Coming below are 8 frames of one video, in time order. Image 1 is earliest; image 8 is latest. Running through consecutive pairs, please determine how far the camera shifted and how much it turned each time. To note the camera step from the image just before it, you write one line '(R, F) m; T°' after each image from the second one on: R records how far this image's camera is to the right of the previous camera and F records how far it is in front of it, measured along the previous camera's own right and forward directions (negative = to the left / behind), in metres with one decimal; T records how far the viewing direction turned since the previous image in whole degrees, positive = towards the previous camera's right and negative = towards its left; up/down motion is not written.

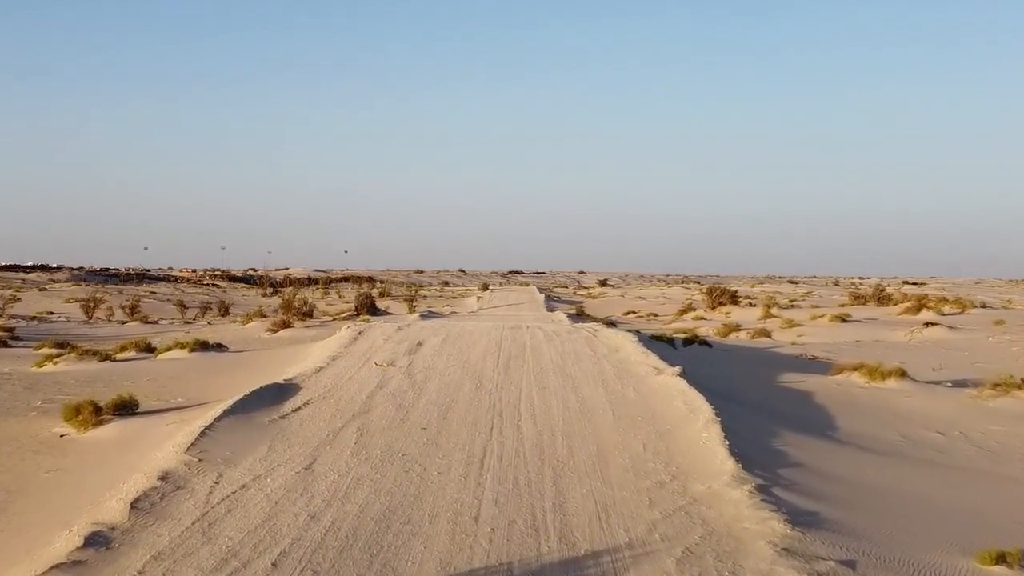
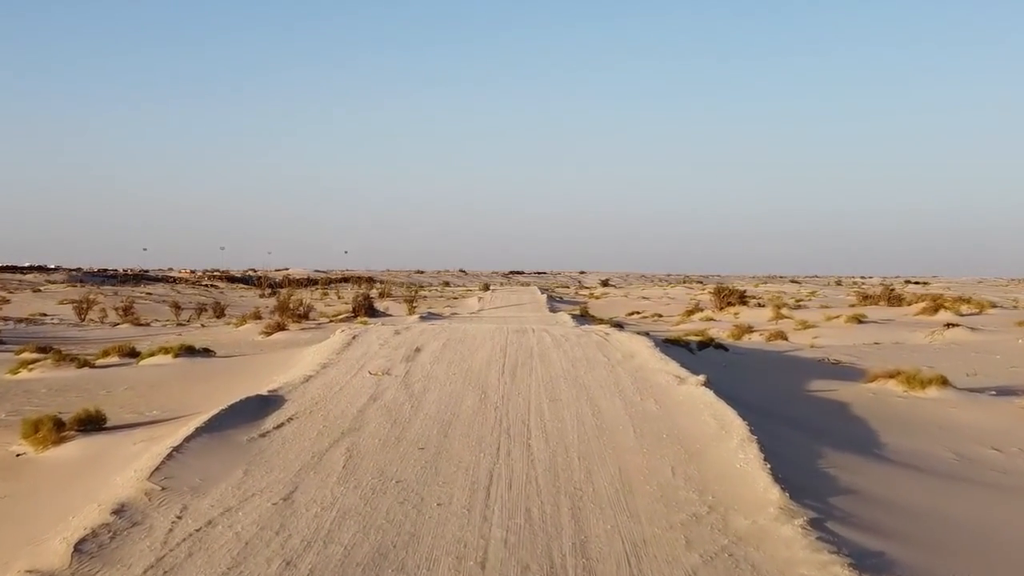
(-0.1, +1.4) m; 0°
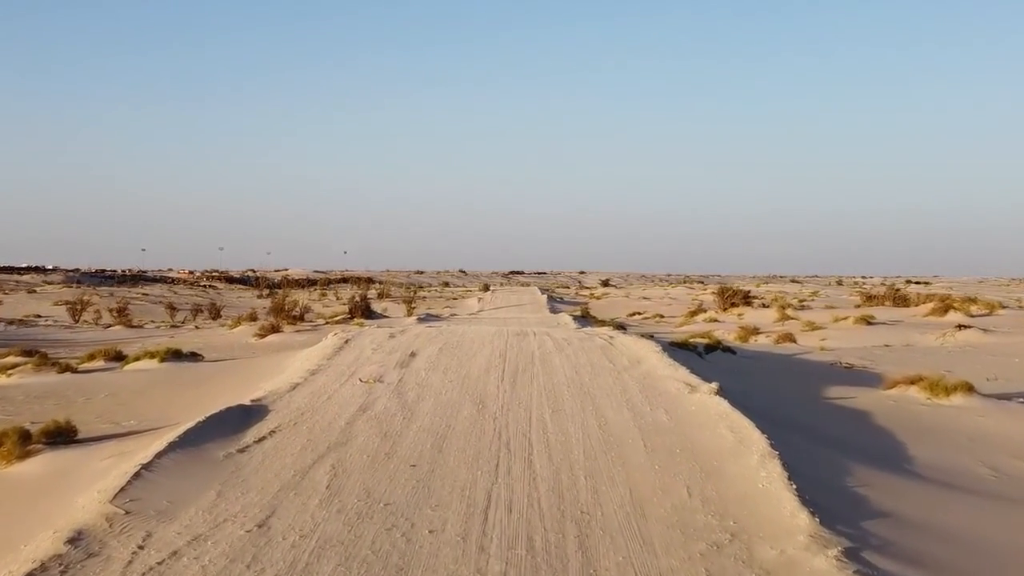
(0.0, +0.9) m; 0°
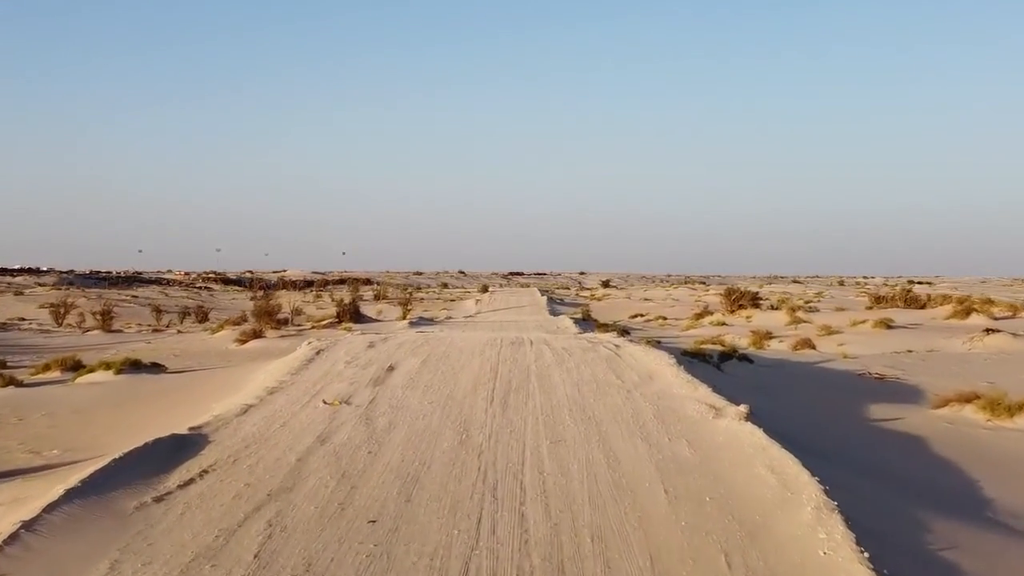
(+0.1, +2.1) m; 0°
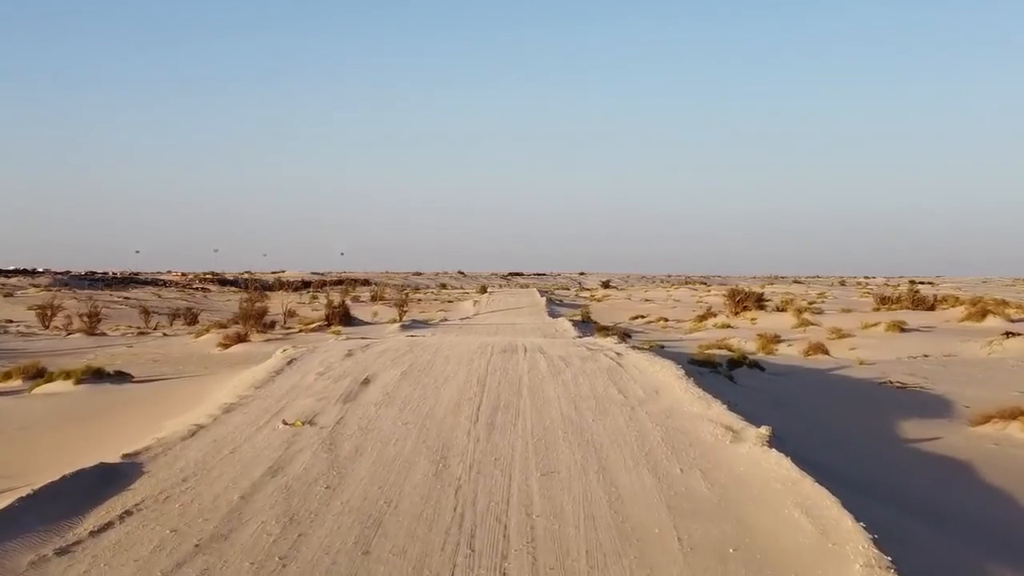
(+0.2, +1.5) m; 0°
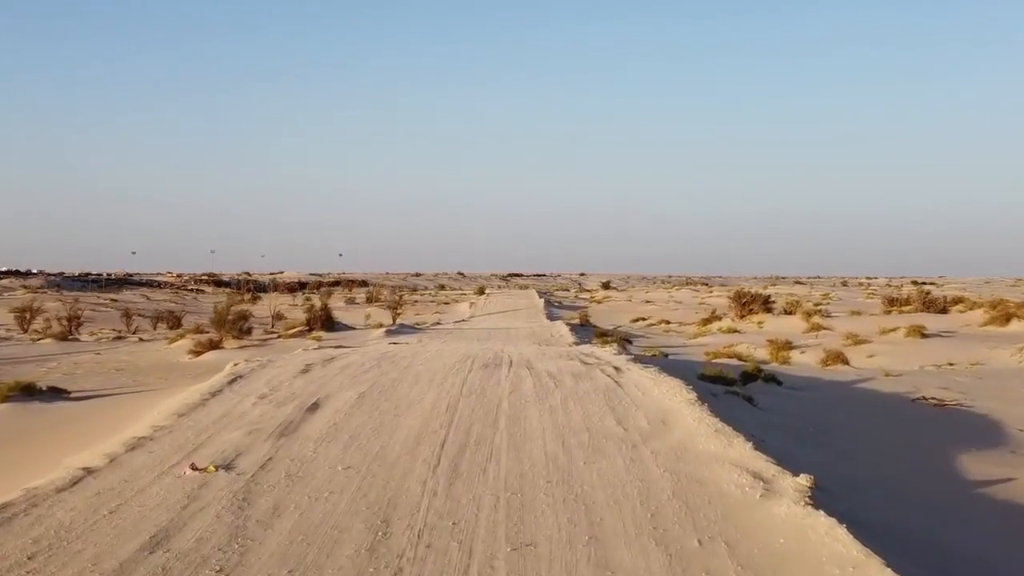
(+0.3, +2.2) m; 0°
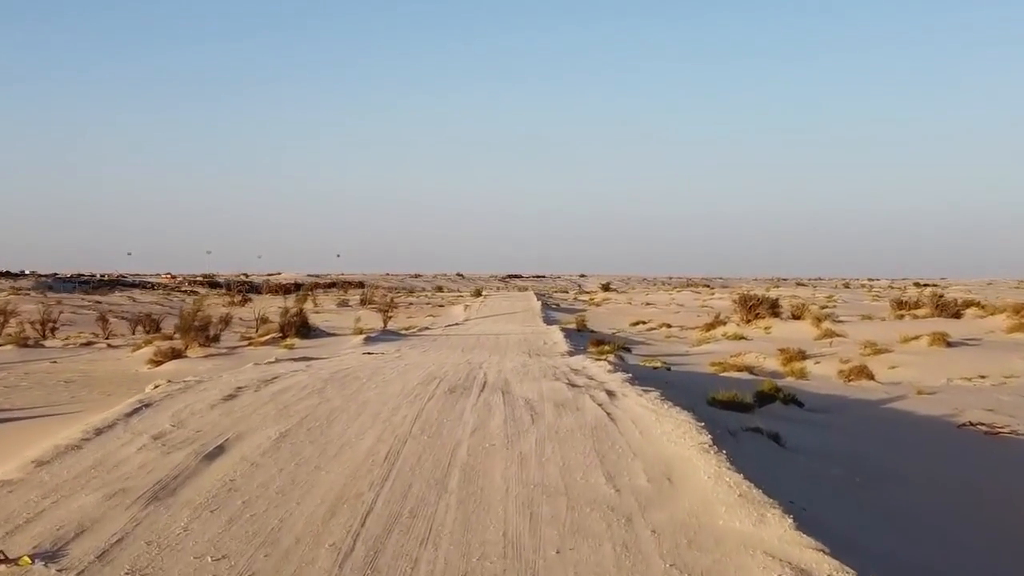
(+0.4, +2.4) m; 0°
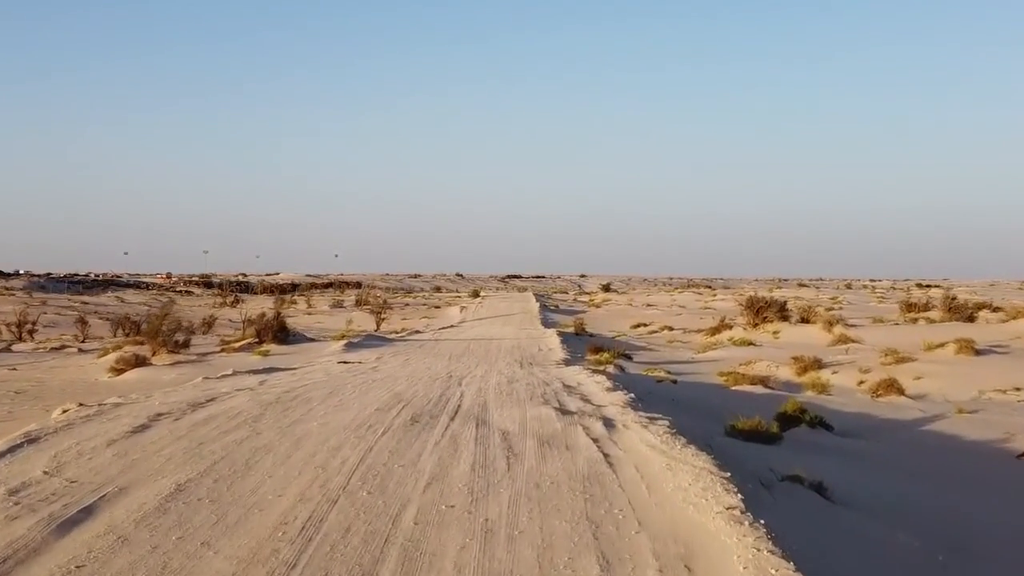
(+0.3, +2.1) m; 0°
